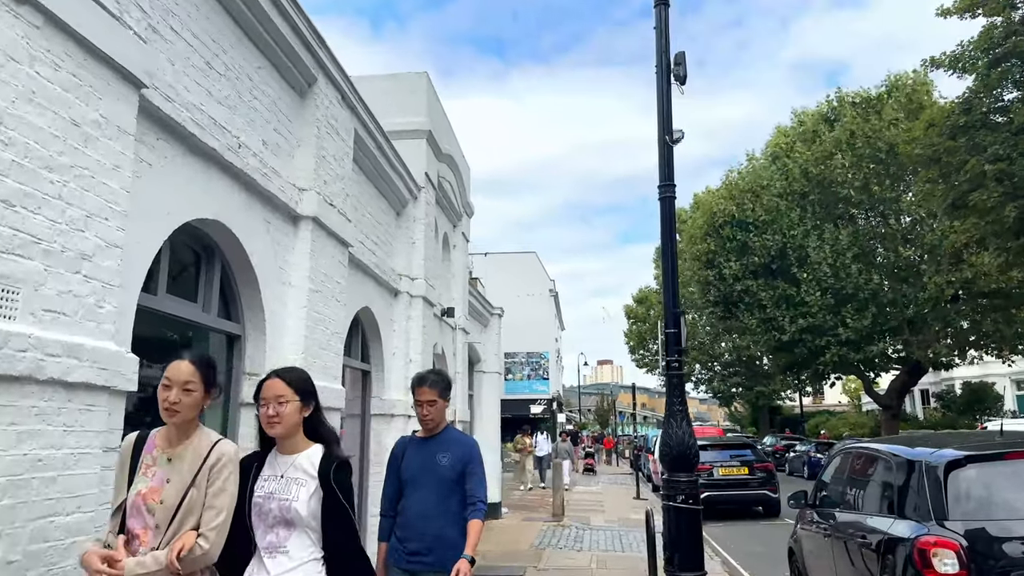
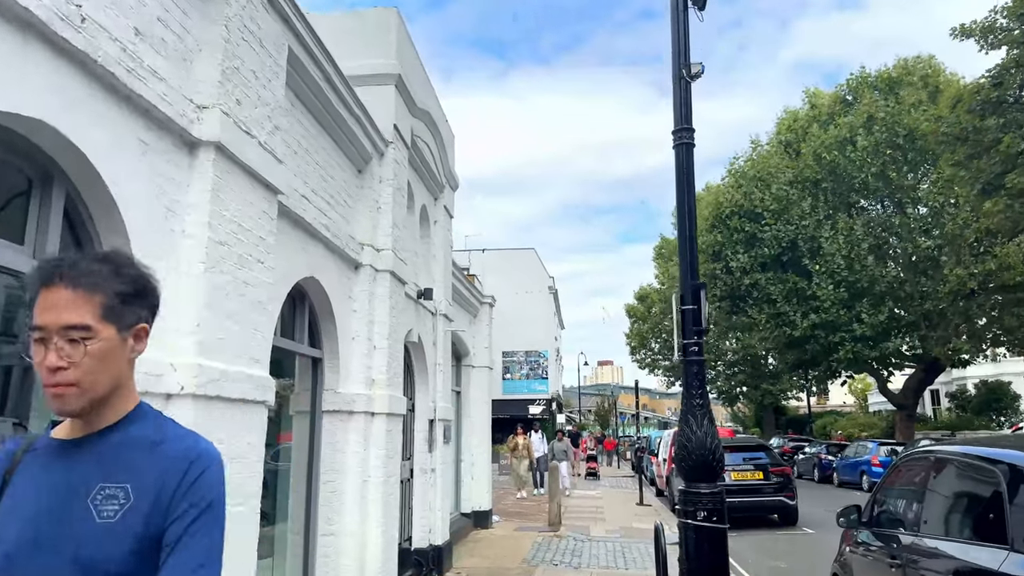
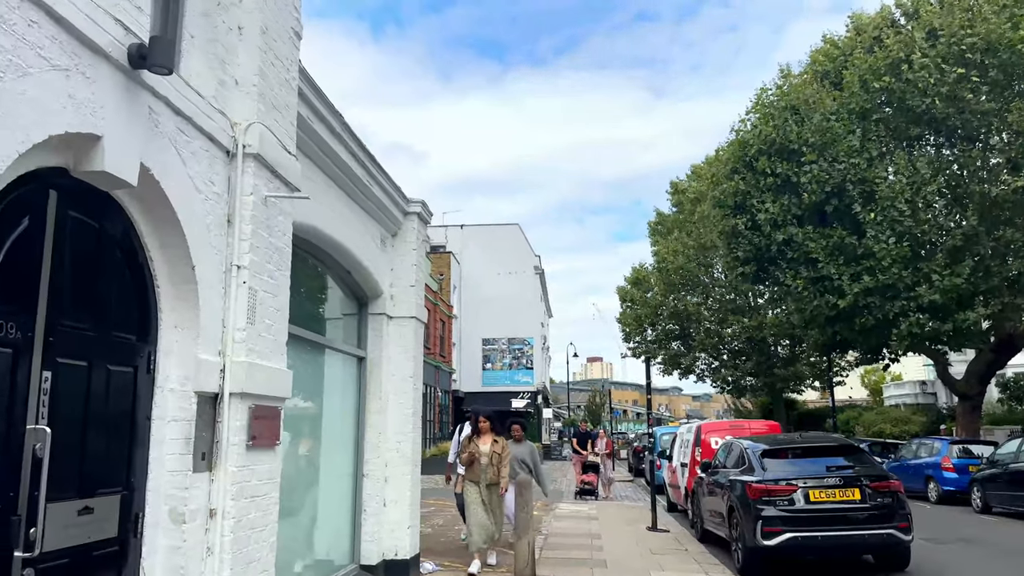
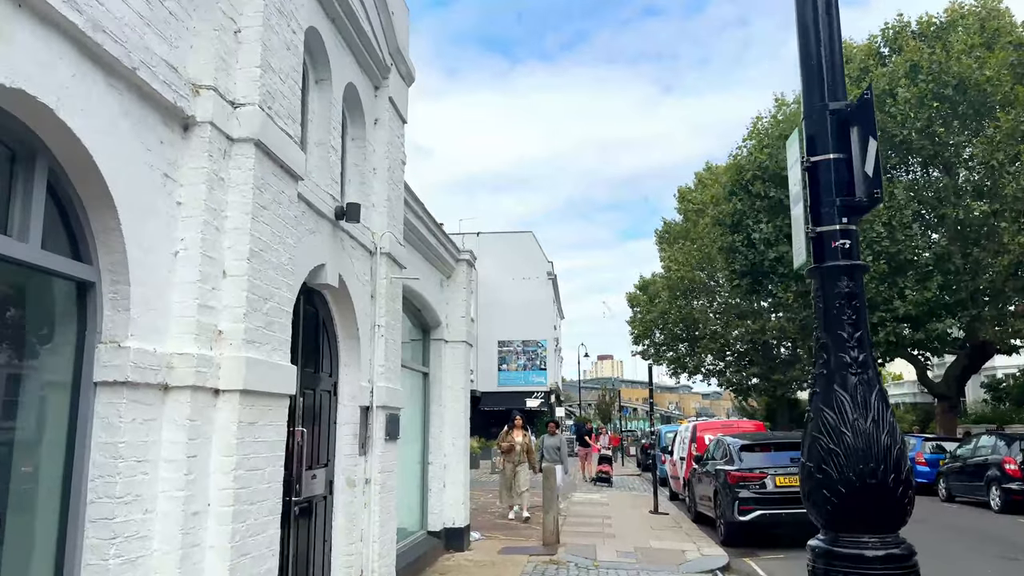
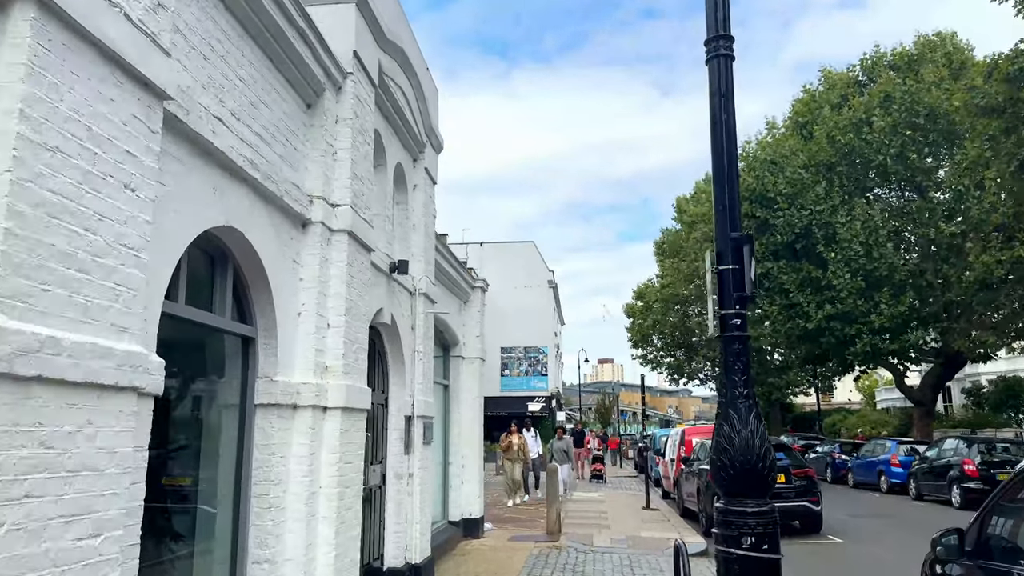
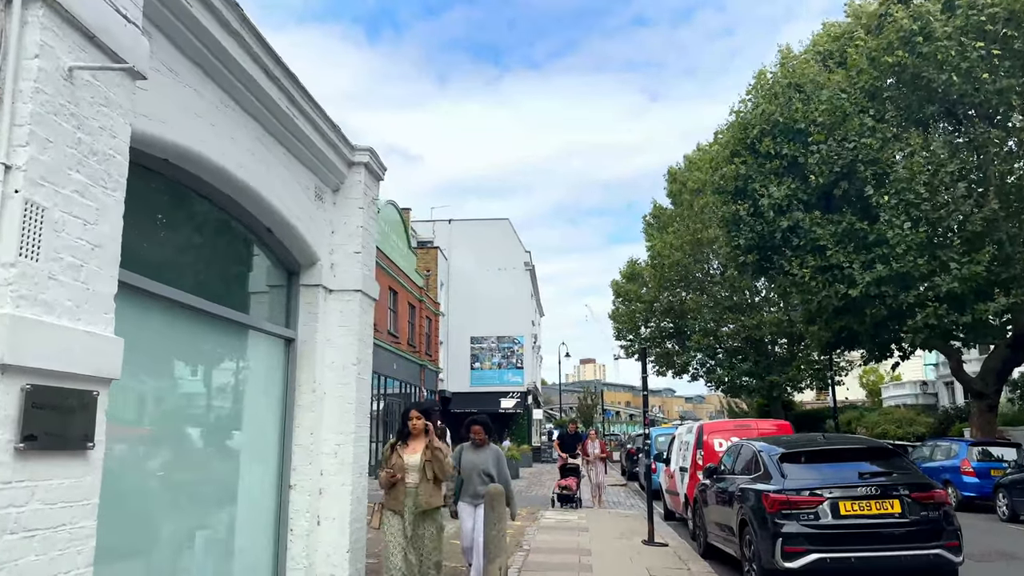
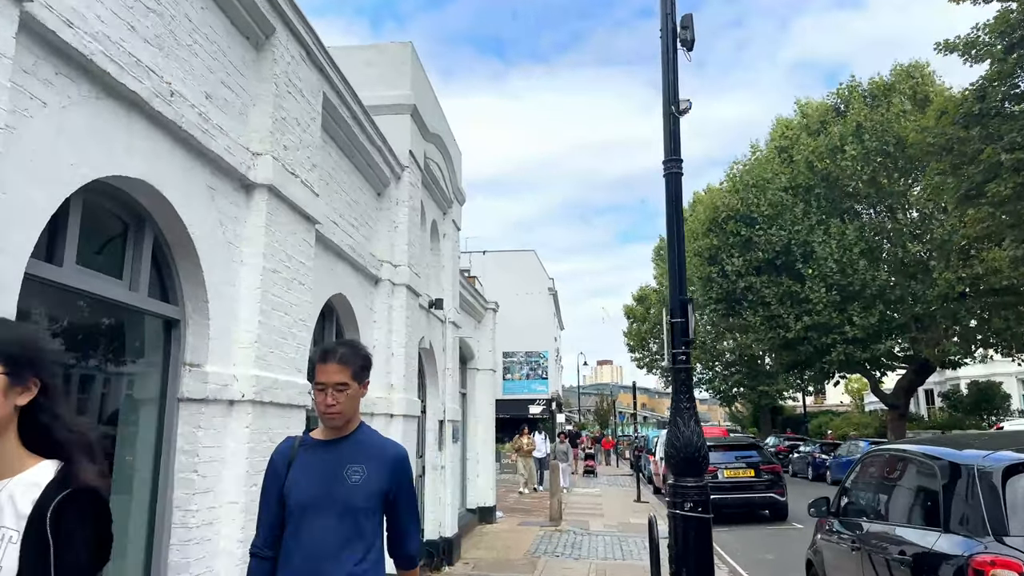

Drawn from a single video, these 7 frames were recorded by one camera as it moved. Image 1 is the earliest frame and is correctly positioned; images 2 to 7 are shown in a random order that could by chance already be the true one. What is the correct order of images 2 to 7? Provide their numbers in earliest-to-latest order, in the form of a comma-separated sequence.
7, 2, 5, 4, 3, 6
